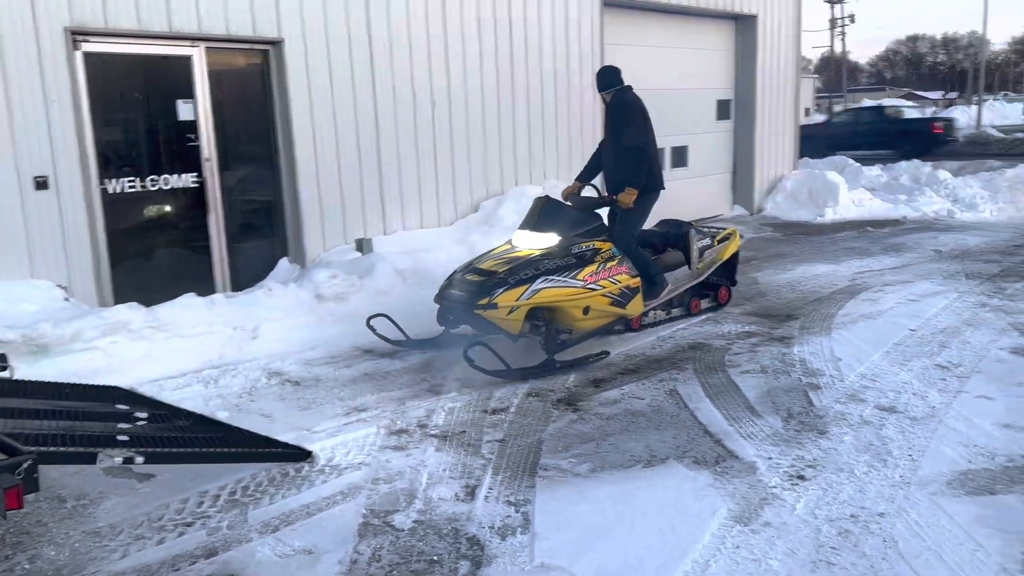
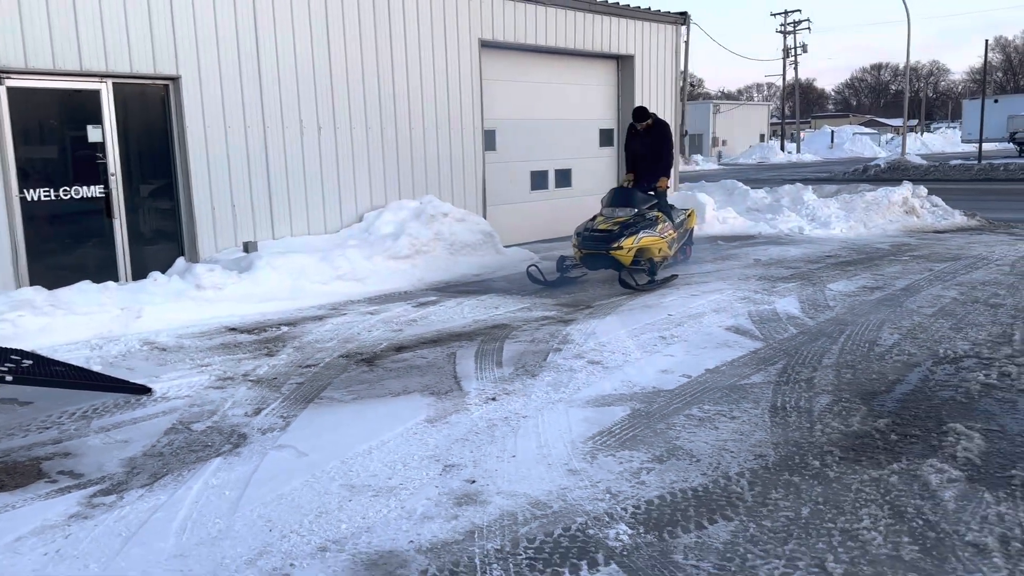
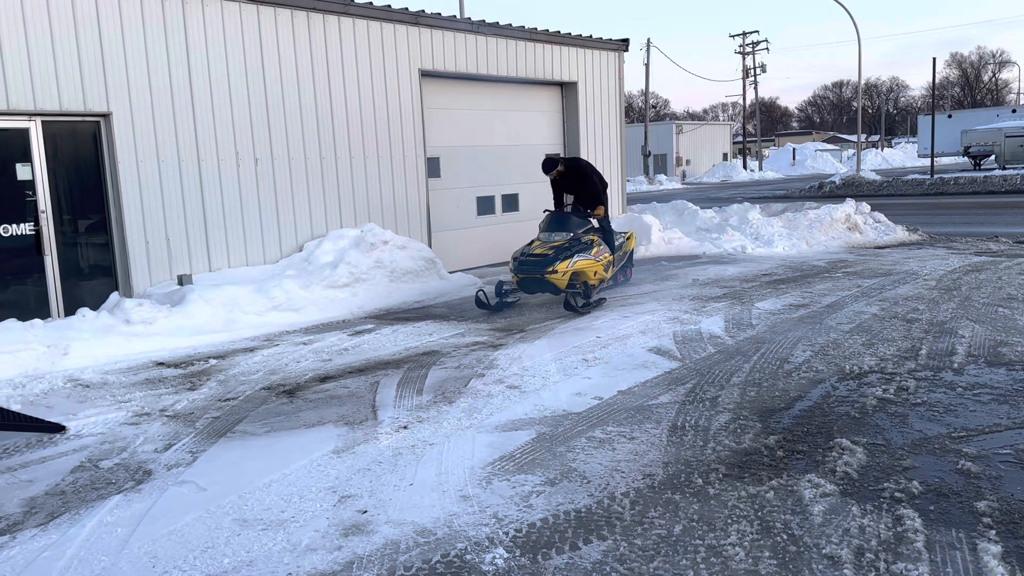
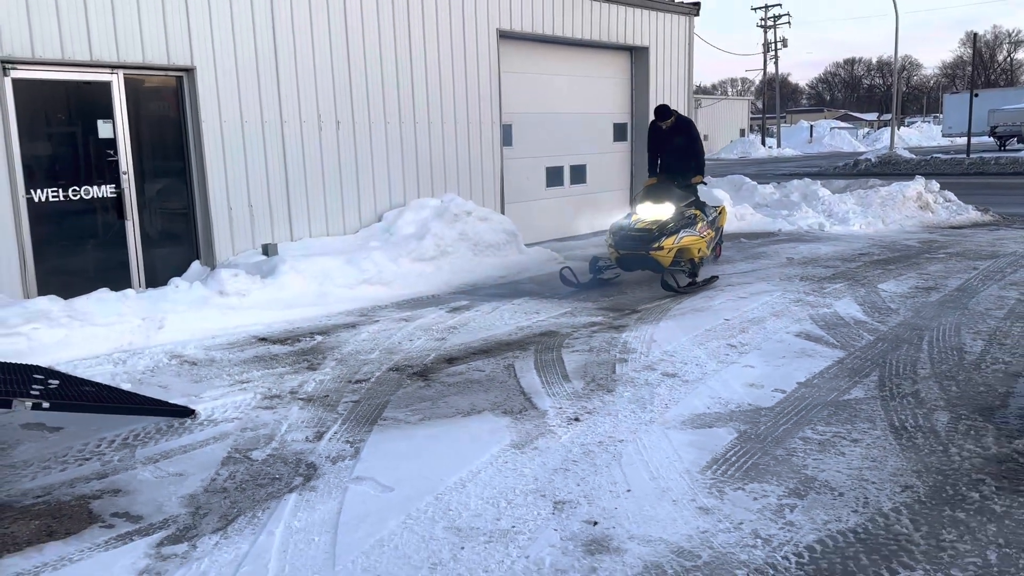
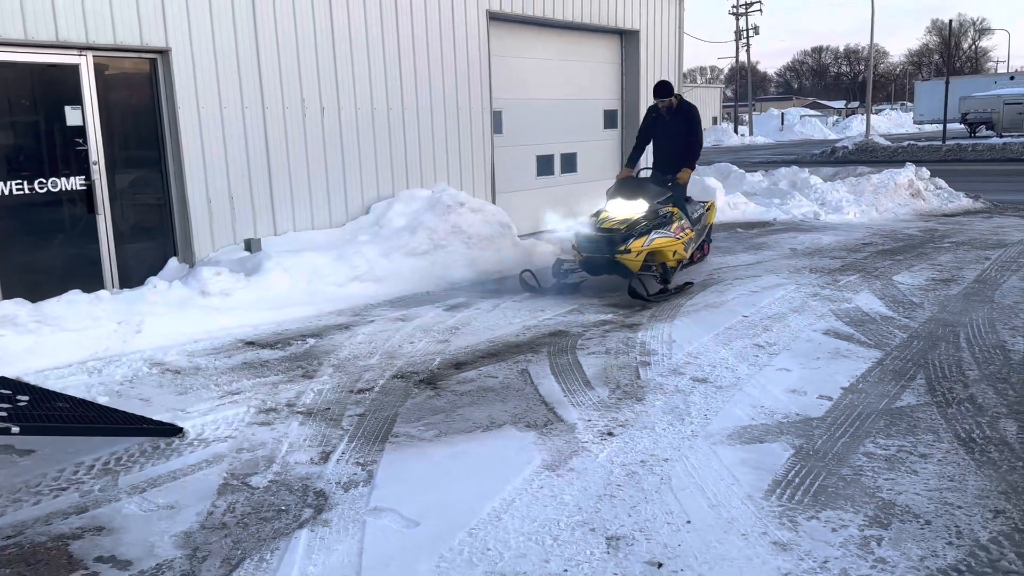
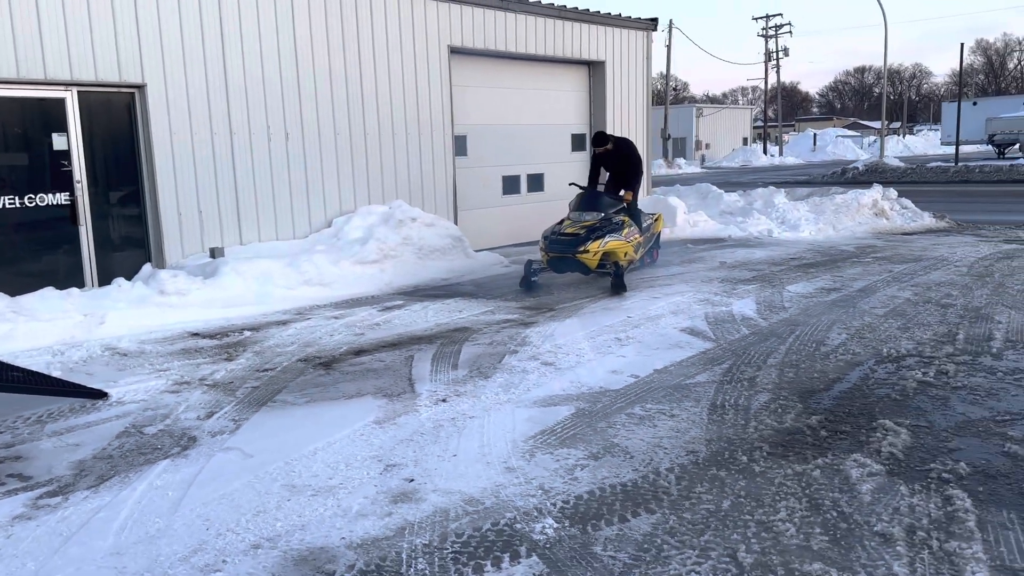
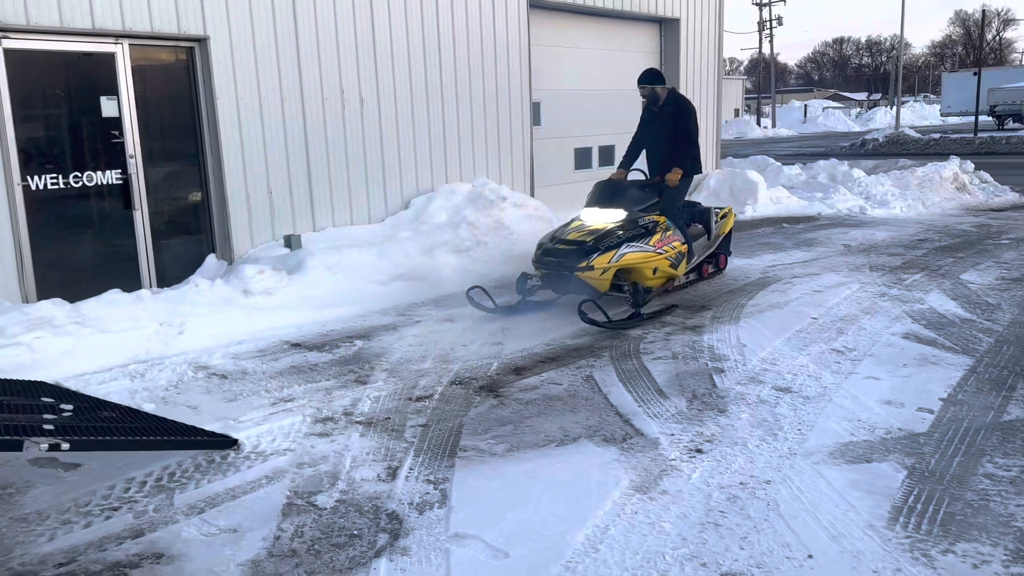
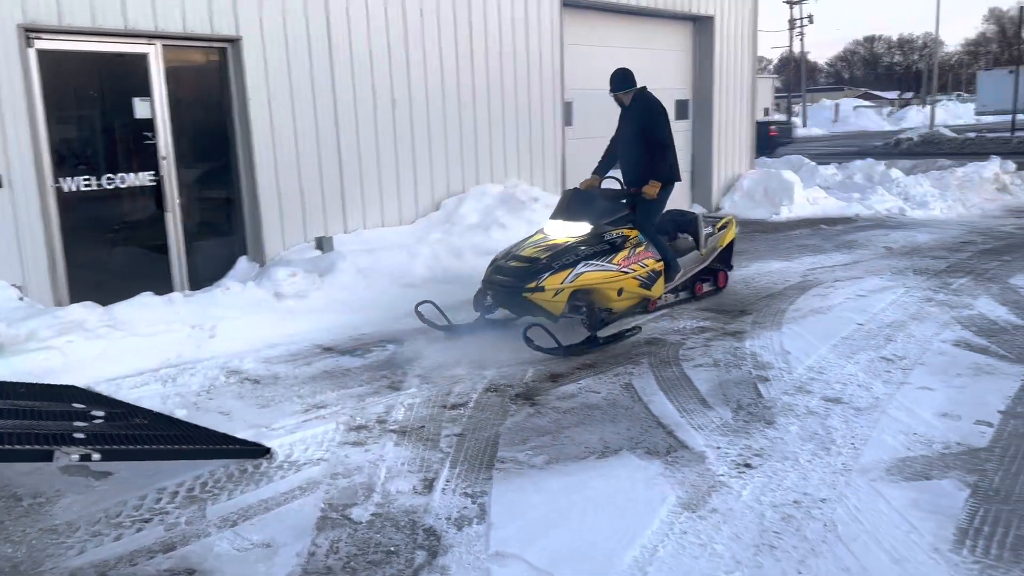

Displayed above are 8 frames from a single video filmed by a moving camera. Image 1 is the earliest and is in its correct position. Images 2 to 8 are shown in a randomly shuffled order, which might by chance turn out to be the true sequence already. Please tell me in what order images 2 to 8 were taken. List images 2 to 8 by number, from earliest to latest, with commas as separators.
8, 7, 5, 4, 2, 6, 3
